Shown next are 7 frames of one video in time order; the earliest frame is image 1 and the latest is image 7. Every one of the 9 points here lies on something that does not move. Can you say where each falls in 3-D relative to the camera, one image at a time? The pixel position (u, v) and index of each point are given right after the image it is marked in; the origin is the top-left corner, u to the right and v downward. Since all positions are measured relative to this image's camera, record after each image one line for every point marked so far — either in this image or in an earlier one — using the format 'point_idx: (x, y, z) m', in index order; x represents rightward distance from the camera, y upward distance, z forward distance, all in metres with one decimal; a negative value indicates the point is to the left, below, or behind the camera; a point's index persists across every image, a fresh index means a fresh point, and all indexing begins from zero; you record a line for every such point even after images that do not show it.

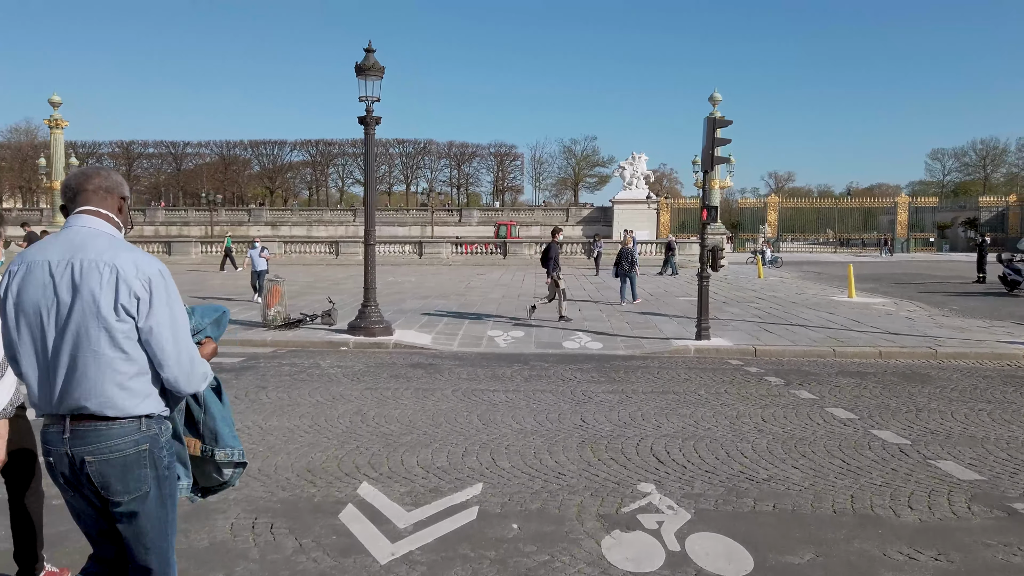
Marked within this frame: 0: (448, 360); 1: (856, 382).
0: (-0.8, -0.9, +9.5) m
1: (+3.5, -1.0, +7.8) m
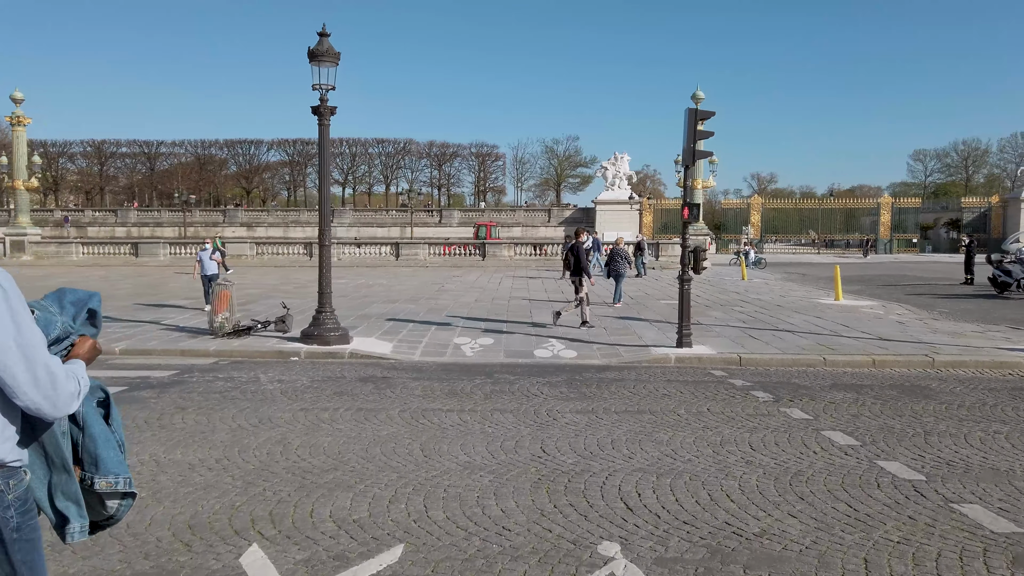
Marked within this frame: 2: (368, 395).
0: (-1.2, -1.0, +8.7) m
1: (+3.2, -1.0, +7.0) m
2: (-1.3, -1.0, +7.0) m
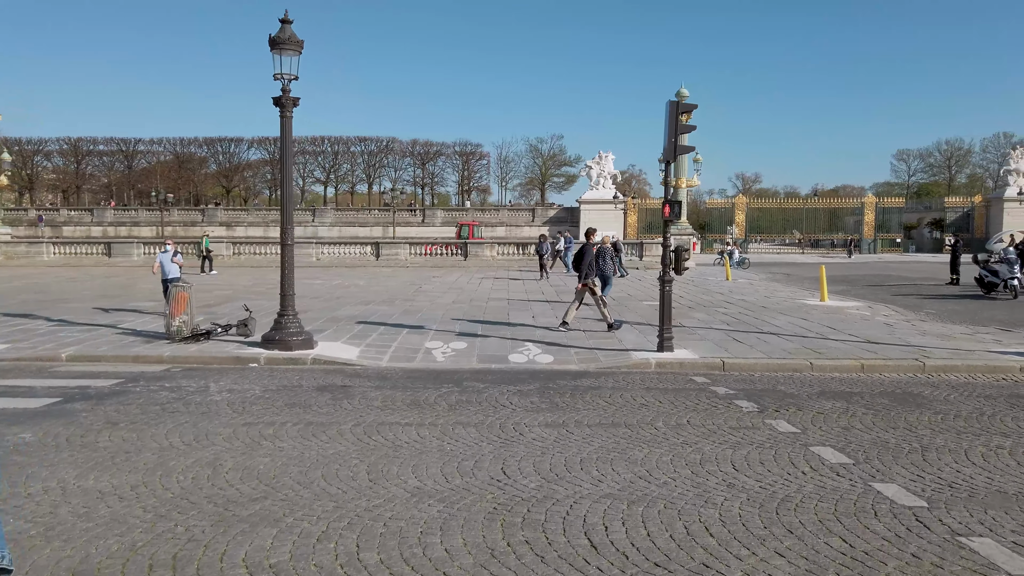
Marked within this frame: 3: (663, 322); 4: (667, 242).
0: (-1.5, -1.0, +8.1) m
1: (+2.9, -1.0, +6.6) m
2: (-1.6, -1.0, +6.5) m
3: (+2.0, -0.4, +10.0) m
4: (+2.1, +0.6, +10.1) m
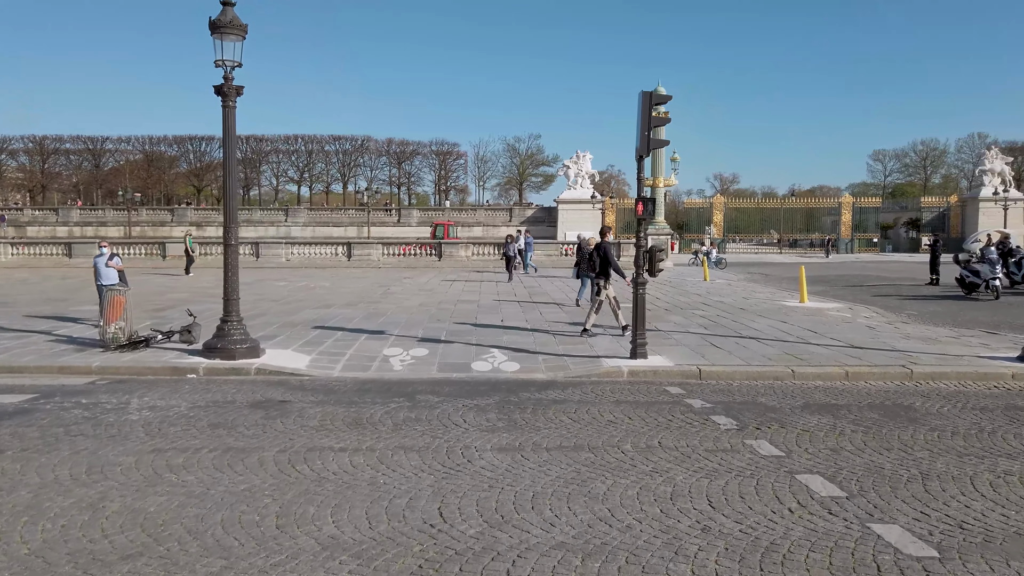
0: (-1.9, -1.0, +7.4) m
1: (+2.5, -1.1, +6.0) m
2: (-2.0, -1.1, +5.8) m
3: (+1.5, -0.5, +9.4) m
4: (+1.6, +0.6, +9.5) m
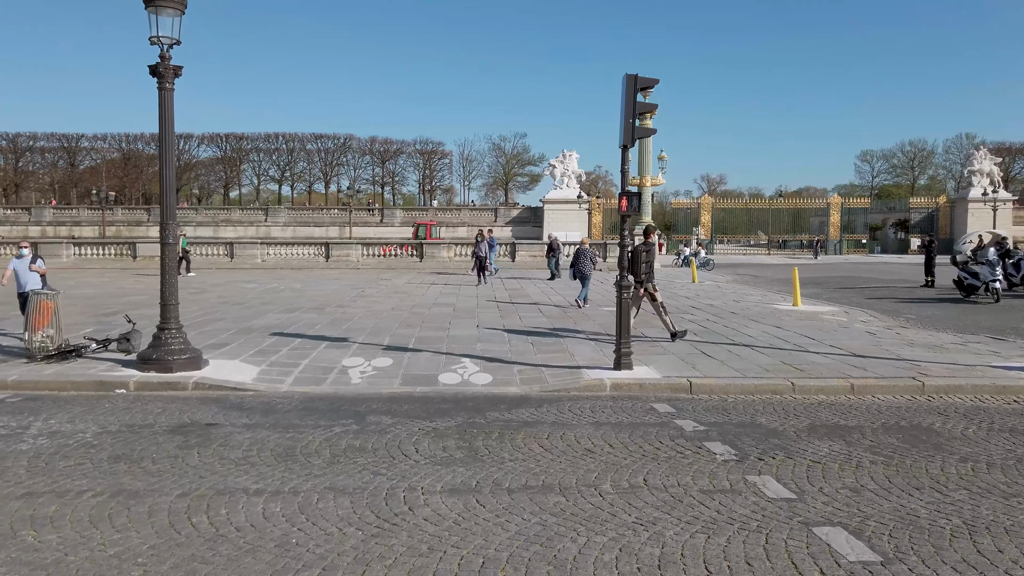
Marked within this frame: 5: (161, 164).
0: (-2.2, -1.1, +6.5) m
1: (+2.2, -1.1, +5.1) m
2: (-2.3, -1.1, +4.9) m
3: (+1.2, -0.5, +8.5) m
4: (+1.3, +0.5, +8.6) m
5: (-3.8, +1.3, +8.1) m
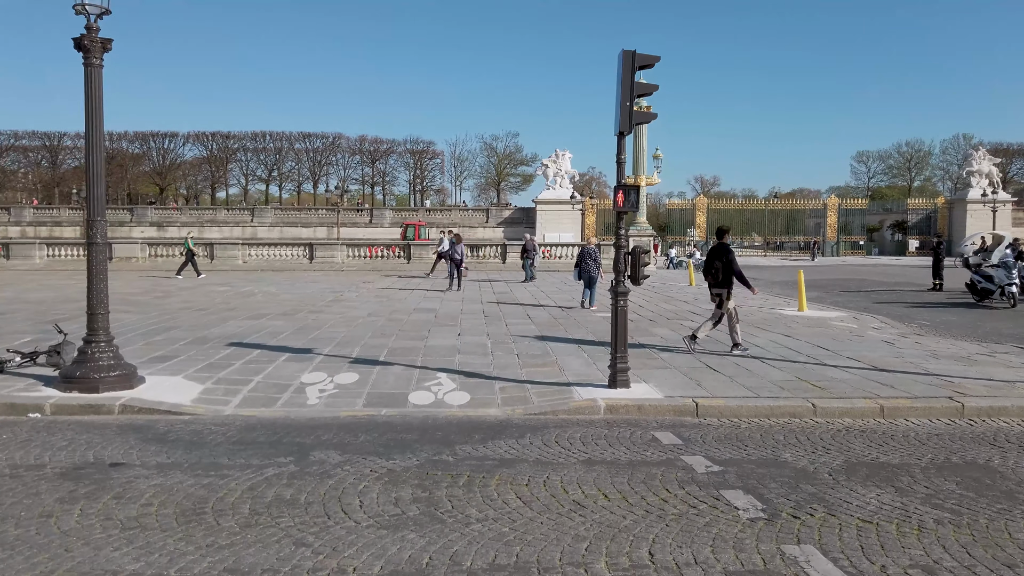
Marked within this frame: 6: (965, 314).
0: (-2.4, -1.1, +5.4) m
1: (+2.1, -1.2, +4.1) m
2: (-2.4, -1.2, +3.8) m
3: (+1.0, -0.6, +7.5) m
4: (+1.1, +0.5, +7.6) m
5: (-3.9, +1.3, +7.0) m
6: (+9.3, -0.5, +15.7) m
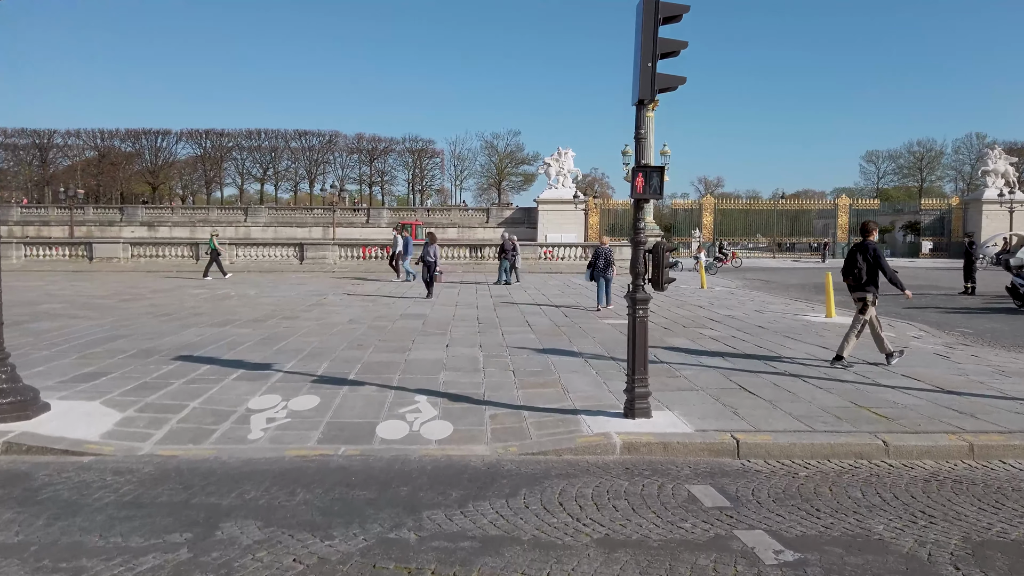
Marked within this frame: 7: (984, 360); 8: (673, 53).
0: (-2.5, -1.2, +4.0) m
1: (+2.0, -1.2, +2.6) m
2: (-2.5, -1.2, +2.3) m
3: (+1.0, -0.6, +6.1) m
4: (+1.0, +0.4, +6.2) m
5: (-4.0, +1.2, +5.6) m
6: (+9.3, -0.6, +14.2) m
7: (+5.9, -0.9, +9.5) m
8: (+1.3, +1.9, +6.0) m
